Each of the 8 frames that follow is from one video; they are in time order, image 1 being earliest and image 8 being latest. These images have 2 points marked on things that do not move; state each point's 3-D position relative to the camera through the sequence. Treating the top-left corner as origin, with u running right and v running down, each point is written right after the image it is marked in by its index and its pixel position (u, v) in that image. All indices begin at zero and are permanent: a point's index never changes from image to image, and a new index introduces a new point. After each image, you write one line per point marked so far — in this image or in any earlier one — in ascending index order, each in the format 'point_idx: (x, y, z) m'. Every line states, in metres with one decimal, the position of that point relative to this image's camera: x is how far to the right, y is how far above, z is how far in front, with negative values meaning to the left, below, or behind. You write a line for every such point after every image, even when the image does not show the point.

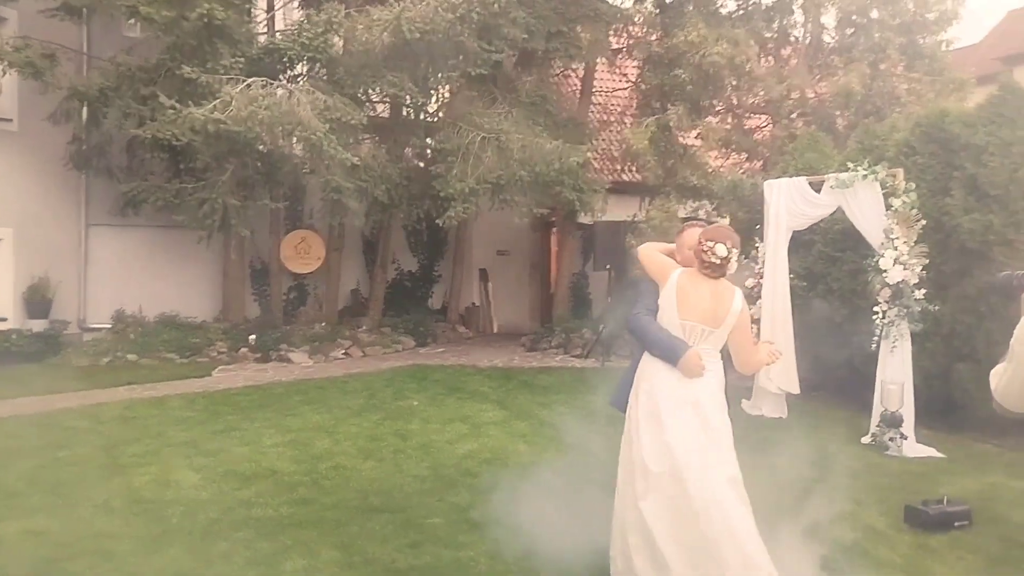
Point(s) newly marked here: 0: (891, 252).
0: (+2.9, +0.3, +6.2) m
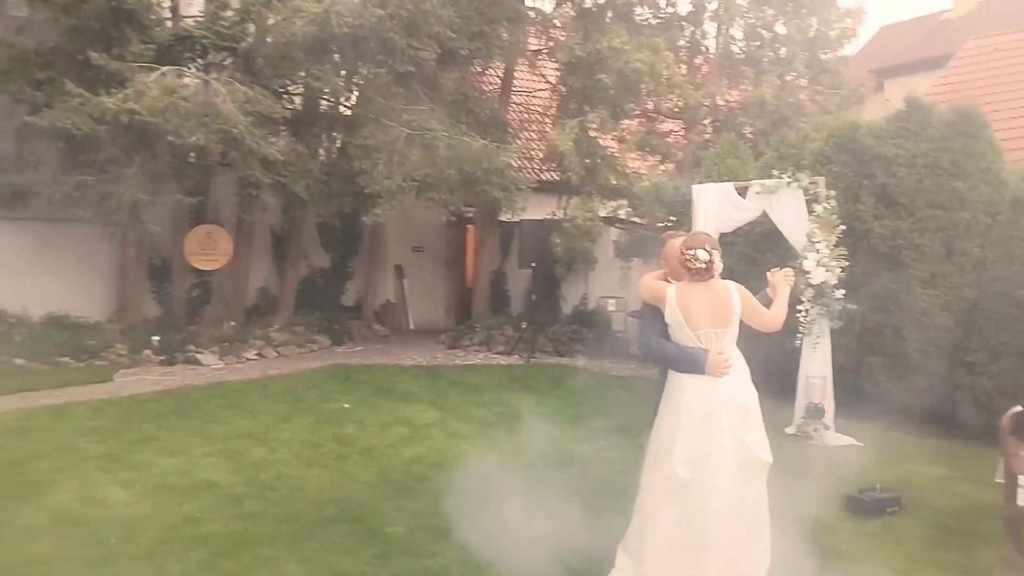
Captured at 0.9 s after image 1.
0: (+2.4, +0.3, +6.5) m
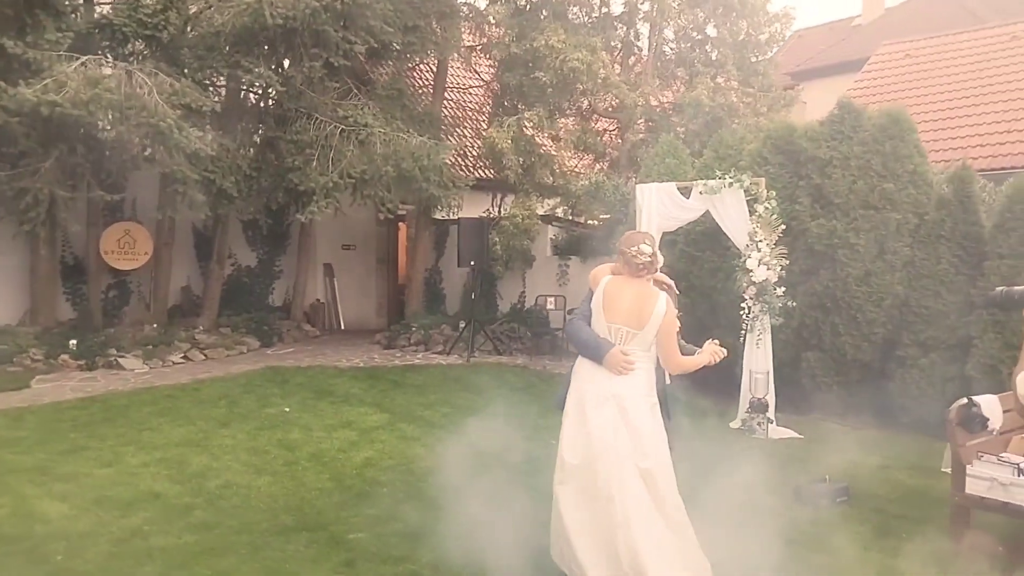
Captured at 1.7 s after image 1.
0: (+2.0, +0.3, +6.7) m
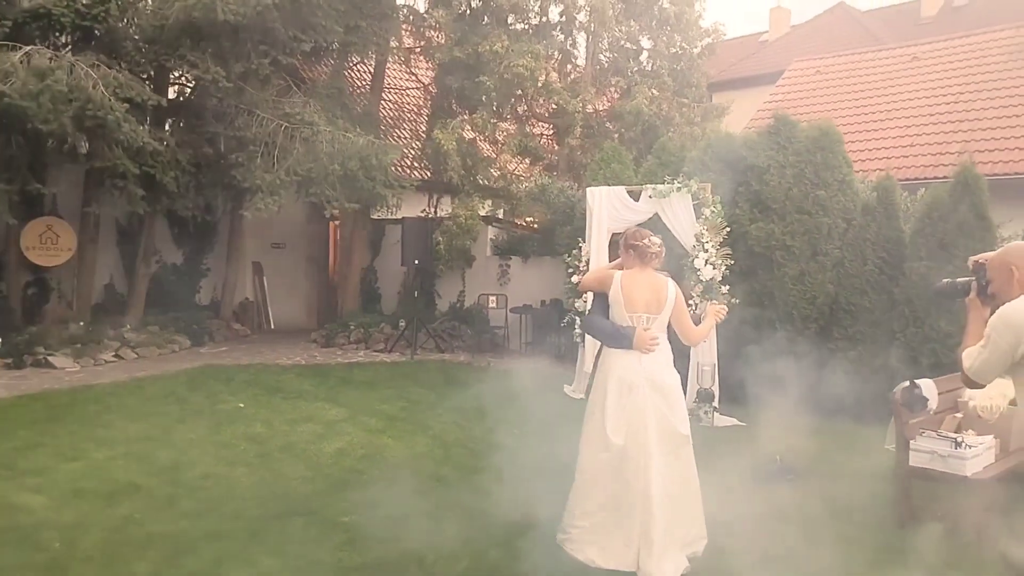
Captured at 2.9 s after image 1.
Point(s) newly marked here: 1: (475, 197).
0: (+1.7, +0.3, +7.1) m
1: (-0.5, +1.3, +11.5) m
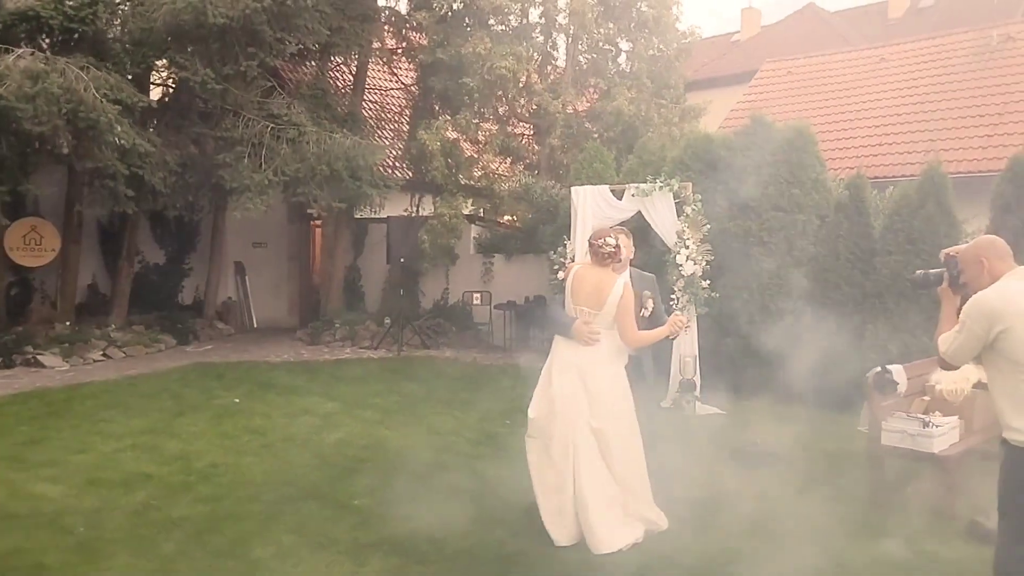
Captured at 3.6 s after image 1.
0: (+1.6, +0.3, +7.5) m
1: (-0.8, +1.3, +11.7) m
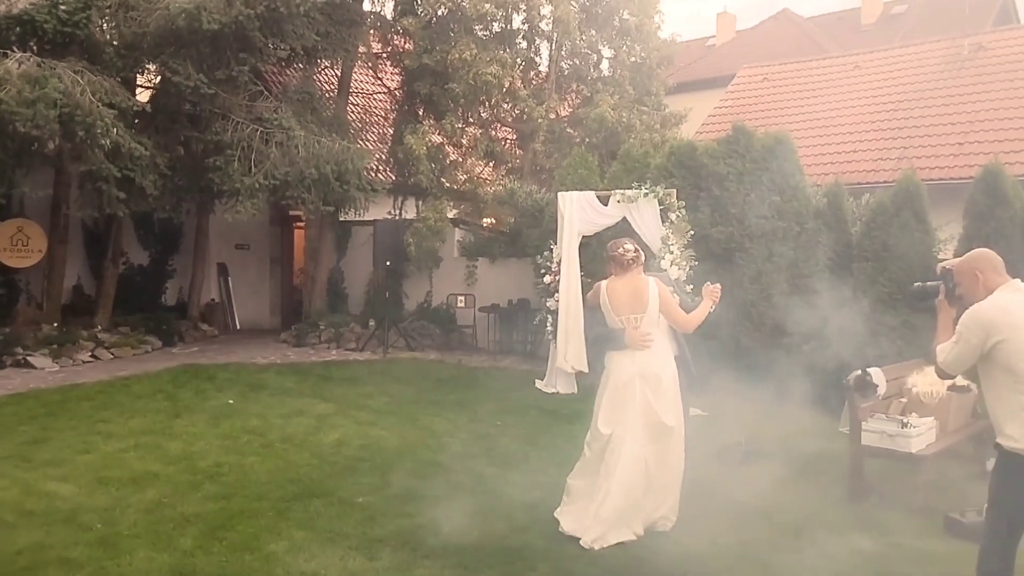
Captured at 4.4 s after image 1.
0: (+1.5, +0.3, +7.7) m
1: (-1.0, +1.3, +11.9) m
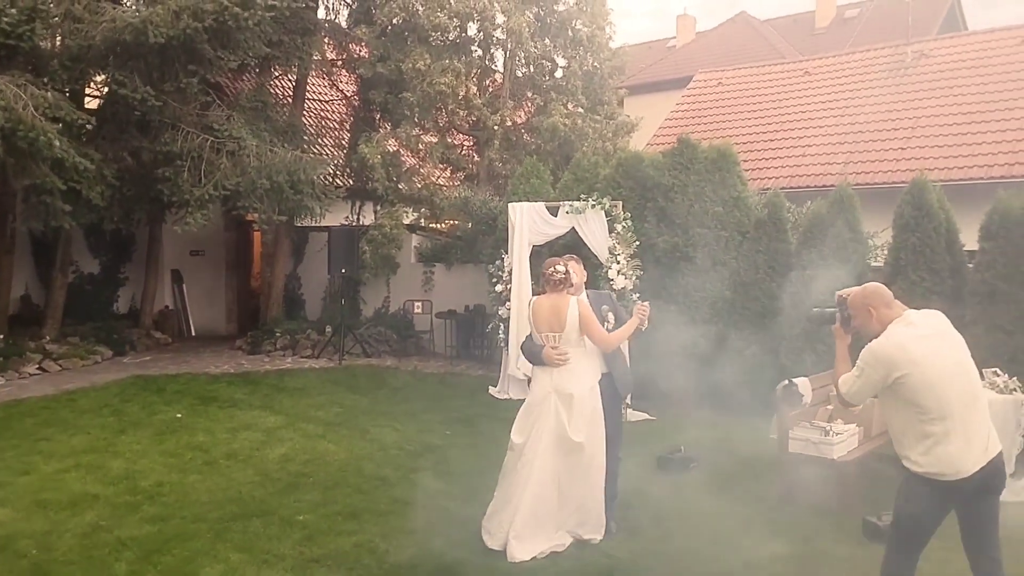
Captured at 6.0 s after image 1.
0: (+1.0, +0.2, +7.8) m
1: (-1.7, +1.2, +11.9) m
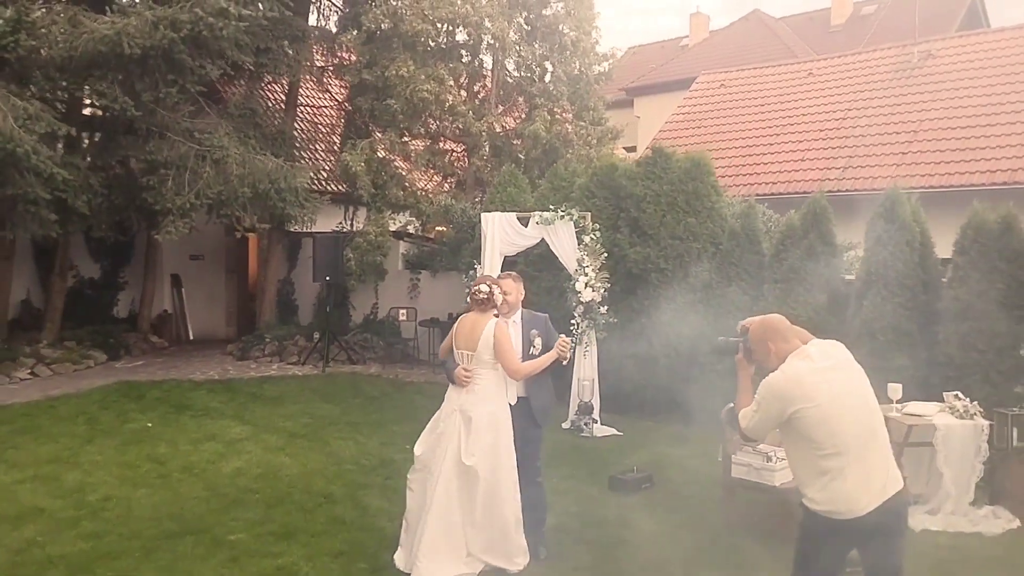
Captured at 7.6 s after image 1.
0: (+0.7, +0.1, +7.8) m
1: (-1.9, +1.1, +11.9) m
